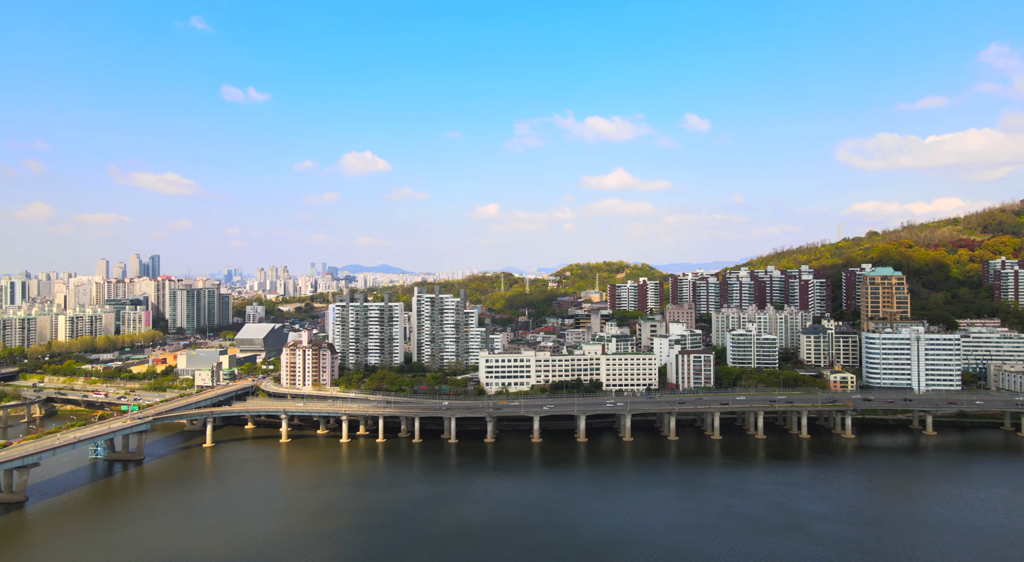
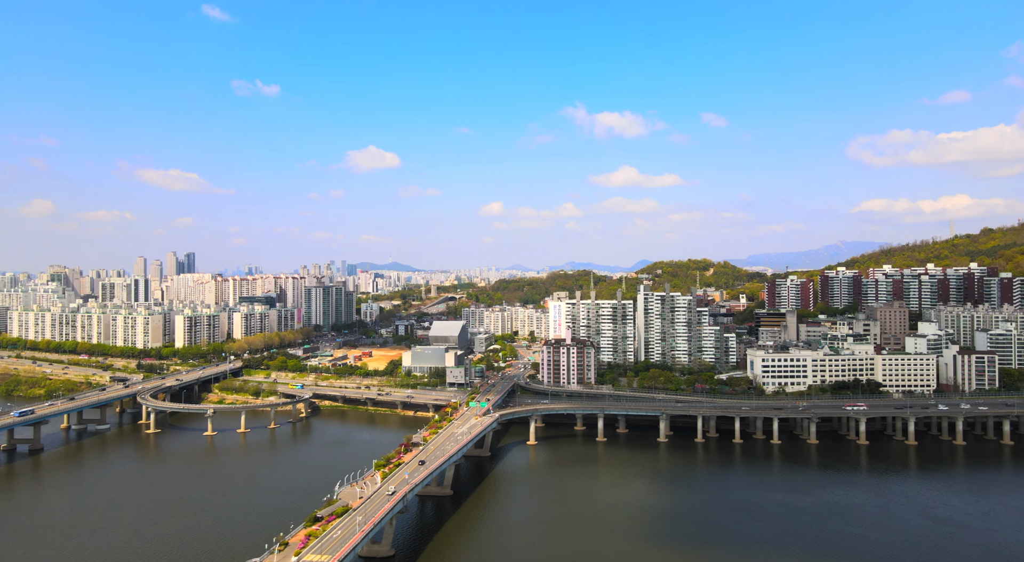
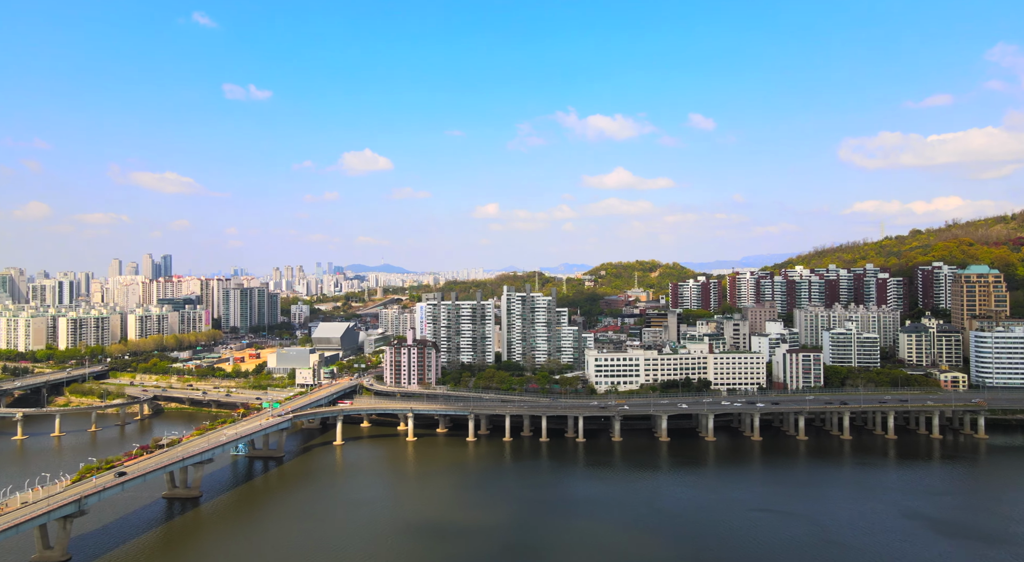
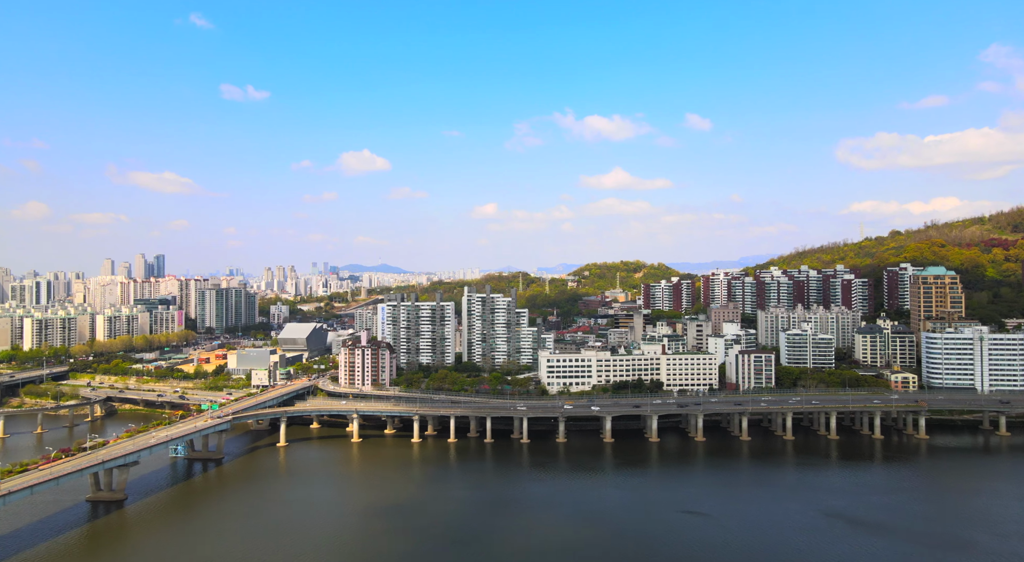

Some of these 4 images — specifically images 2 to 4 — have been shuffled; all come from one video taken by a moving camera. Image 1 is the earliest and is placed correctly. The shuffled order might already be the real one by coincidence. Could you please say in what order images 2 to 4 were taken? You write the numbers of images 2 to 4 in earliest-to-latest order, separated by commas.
4, 3, 2
